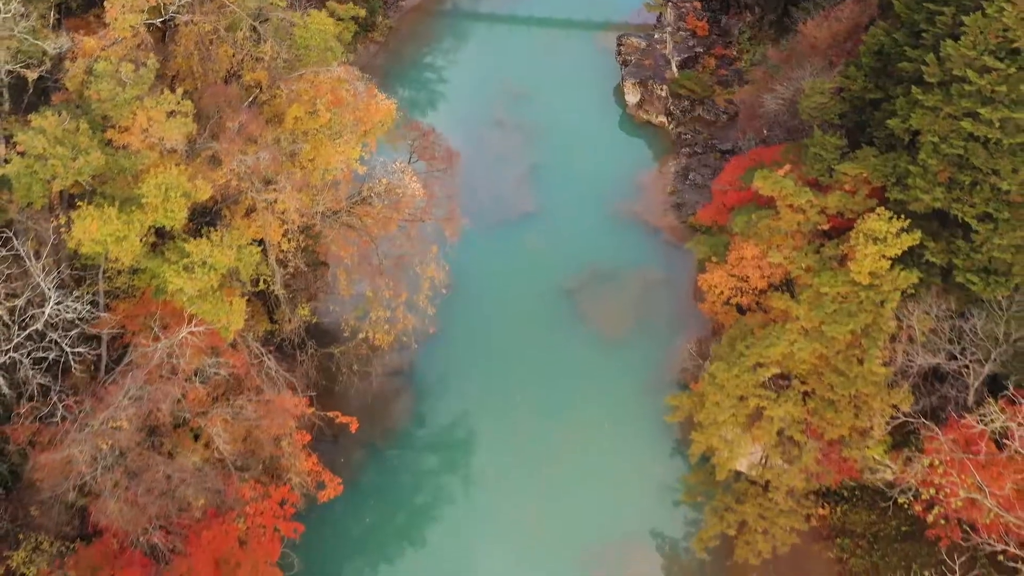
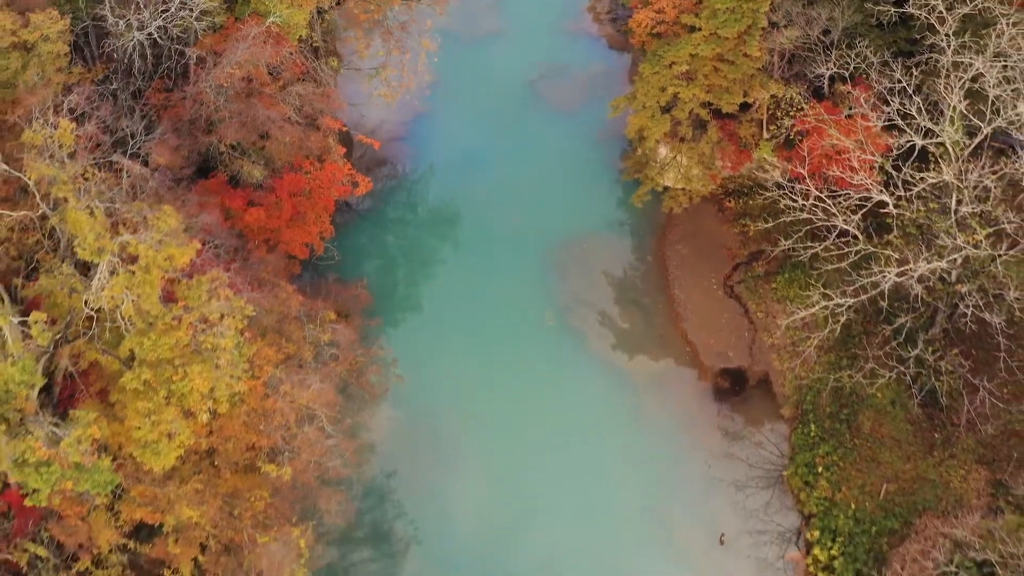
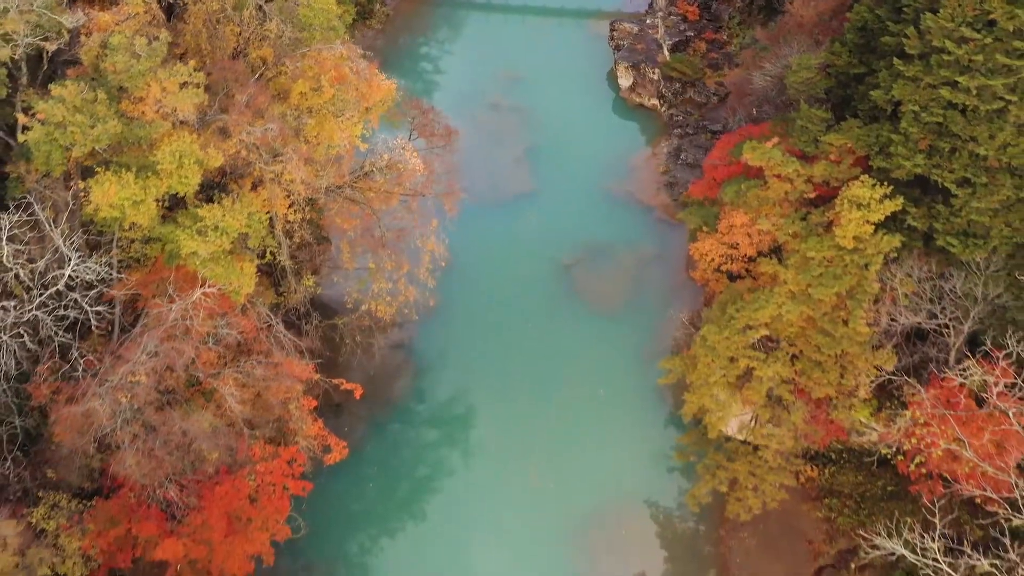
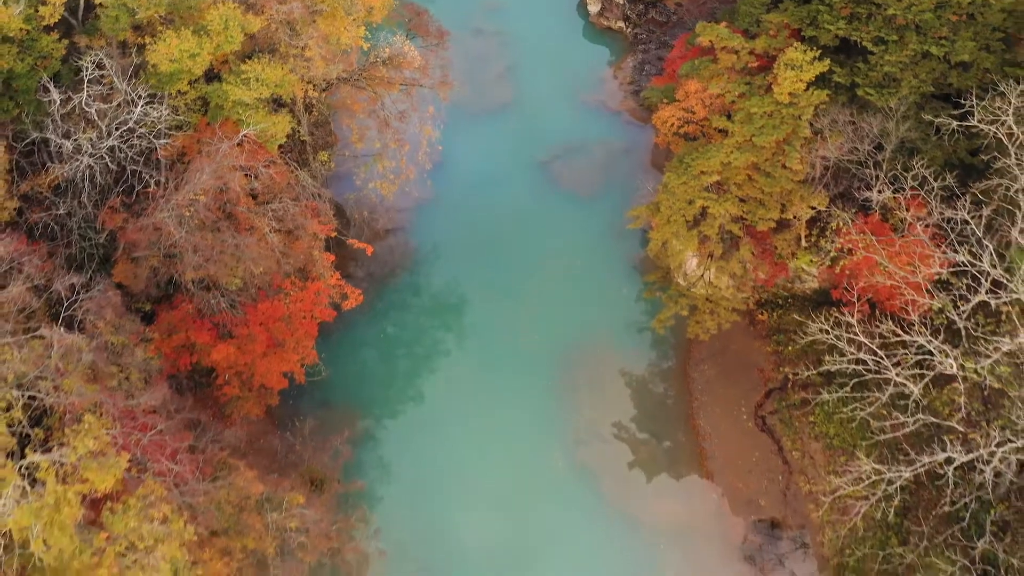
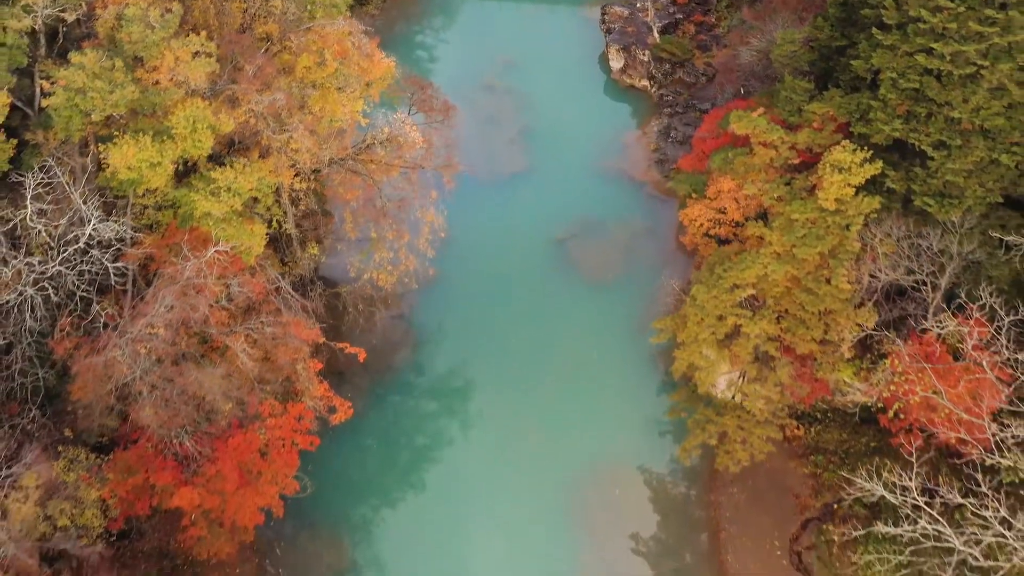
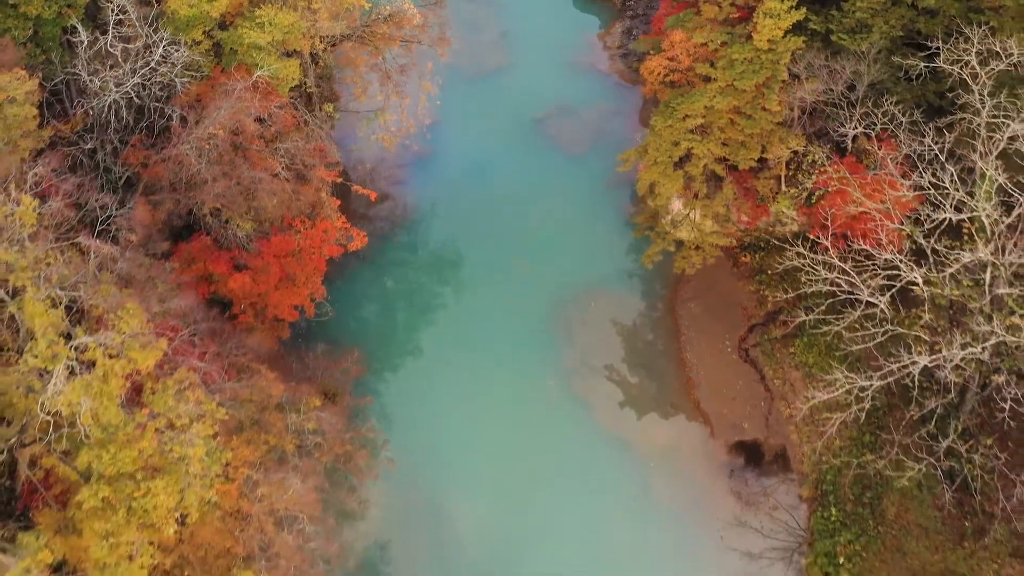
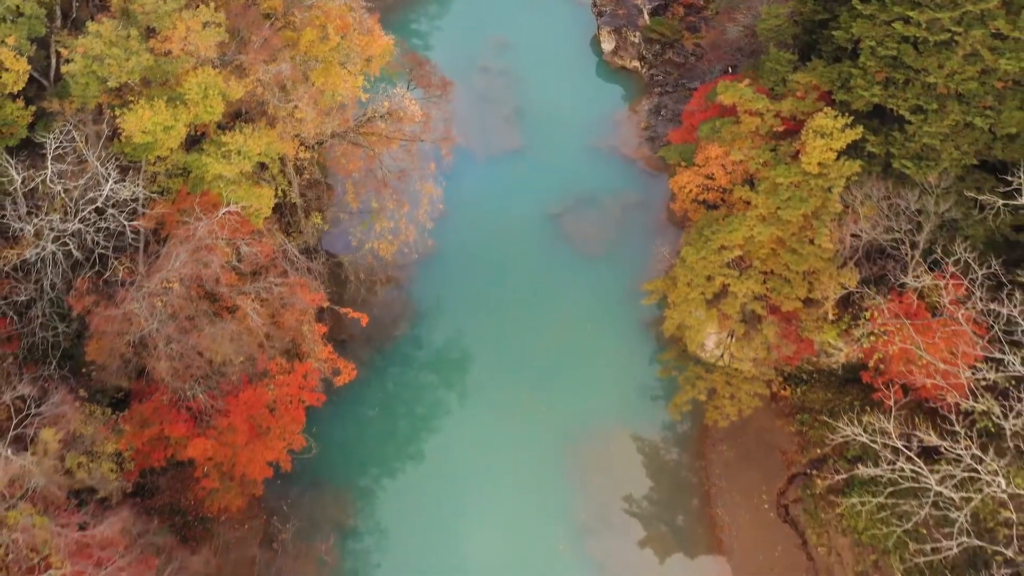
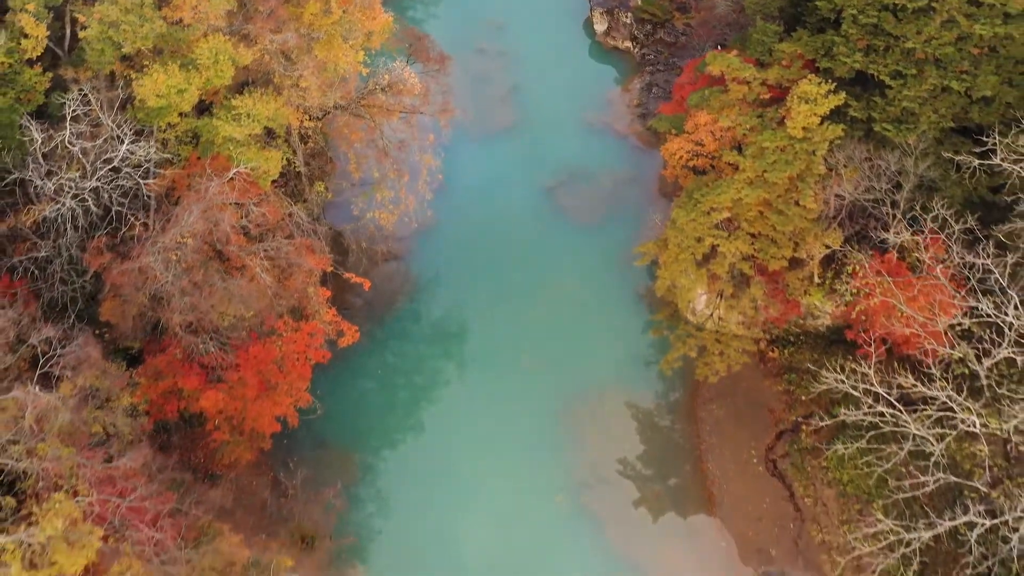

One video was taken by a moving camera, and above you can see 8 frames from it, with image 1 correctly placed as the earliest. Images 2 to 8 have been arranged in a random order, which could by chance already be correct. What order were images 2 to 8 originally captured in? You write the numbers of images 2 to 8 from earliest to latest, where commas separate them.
3, 5, 7, 8, 4, 6, 2
